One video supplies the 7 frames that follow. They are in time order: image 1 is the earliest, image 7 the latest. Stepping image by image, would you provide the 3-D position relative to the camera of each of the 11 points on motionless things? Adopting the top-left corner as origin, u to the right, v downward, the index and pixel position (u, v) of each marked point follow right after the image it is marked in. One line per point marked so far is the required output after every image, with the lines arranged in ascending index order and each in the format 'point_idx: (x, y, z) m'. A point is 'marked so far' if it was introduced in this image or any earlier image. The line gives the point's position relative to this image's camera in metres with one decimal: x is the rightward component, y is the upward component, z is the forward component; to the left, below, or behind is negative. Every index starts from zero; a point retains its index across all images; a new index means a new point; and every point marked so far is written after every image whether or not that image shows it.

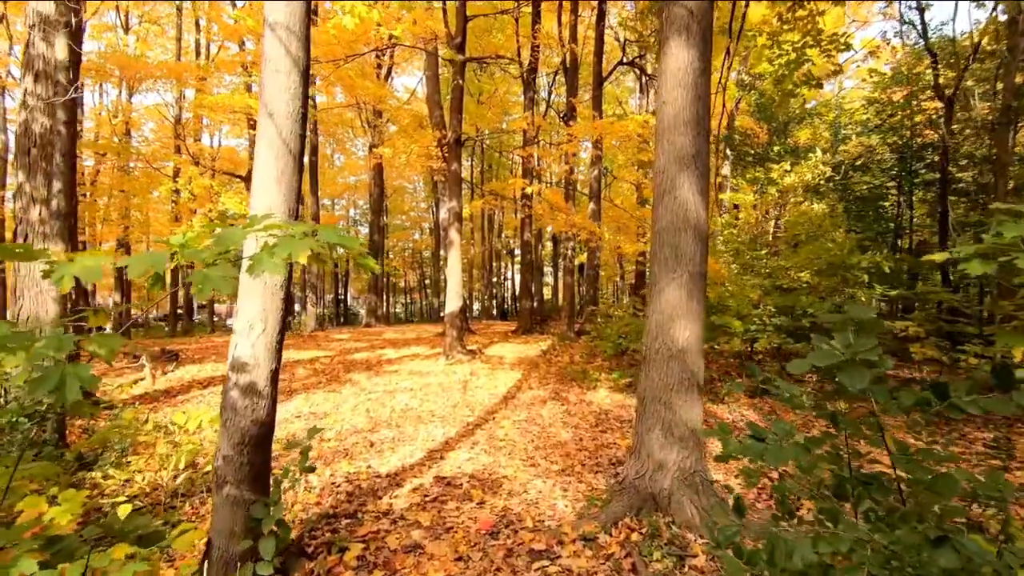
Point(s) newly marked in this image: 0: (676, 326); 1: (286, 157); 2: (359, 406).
0: (+1.1, -0.3, +3.3) m
1: (-1.2, +0.7, +2.6) m
2: (-2.2, -1.7, +7.1) m
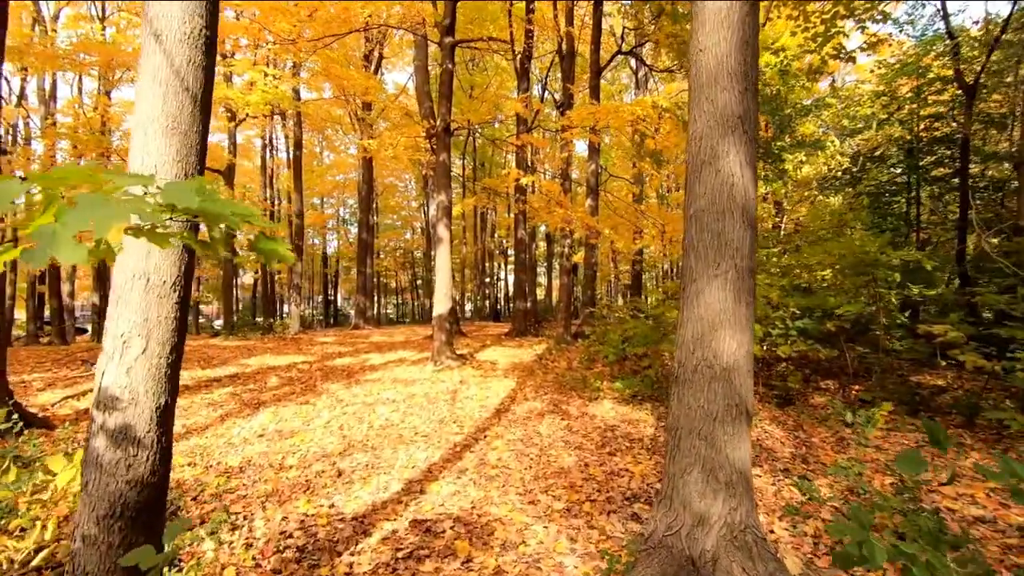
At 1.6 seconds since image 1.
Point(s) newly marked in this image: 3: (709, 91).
0: (+1.1, -0.3, +2.6) m
1: (-1.3, +0.7, +1.8) m
2: (-2.3, -1.7, +6.3) m
3: (+1.1, +1.1, +2.7) m
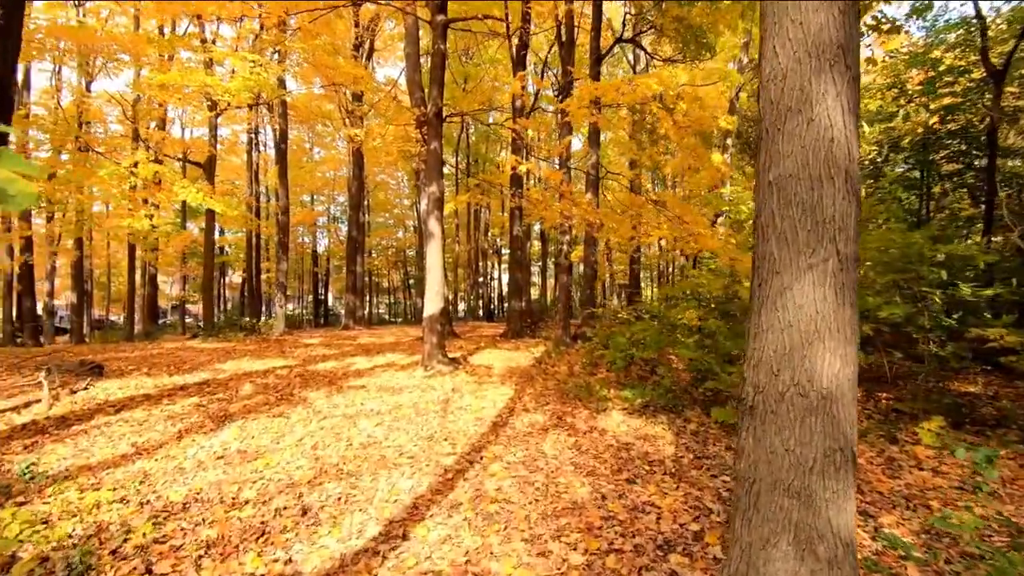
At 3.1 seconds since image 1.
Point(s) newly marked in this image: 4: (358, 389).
0: (+1.1, -0.2, +1.8) m
1: (-1.2, +0.7, +1.1) m
2: (-2.3, -1.7, +5.5) m
3: (+1.1, +1.1, +2.0) m
4: (-2.5, -1.7, +8.0) m
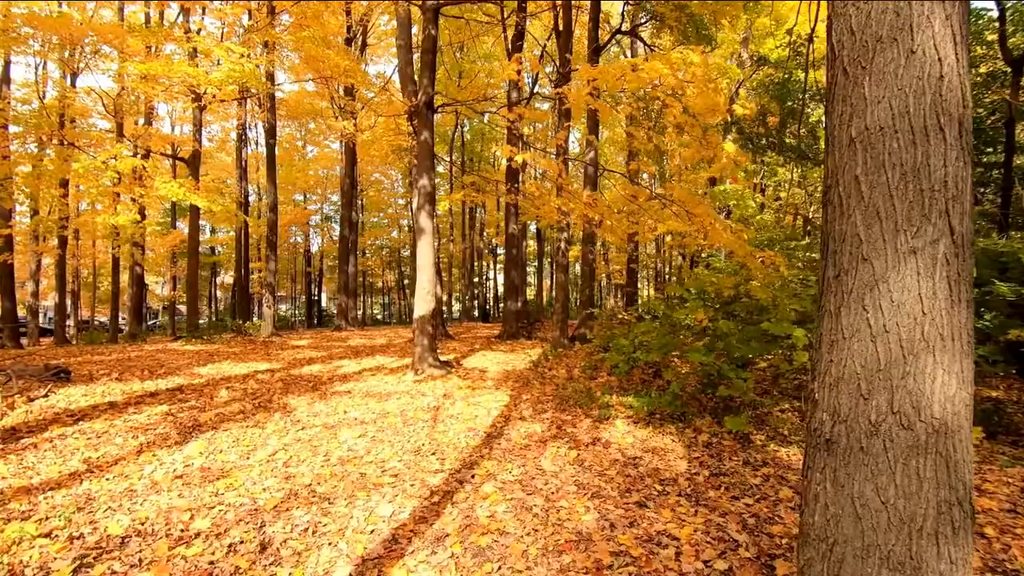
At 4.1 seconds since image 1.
0: (+1.1, -0.2, +1.3) m
1: (-1.2, +0.8, +0.5) m
2: (-2.4, -1.7, +5.0) m
3: (+1.1, +1.1, +1.5) m
4: (-2.6, -1.6, +7.5) m
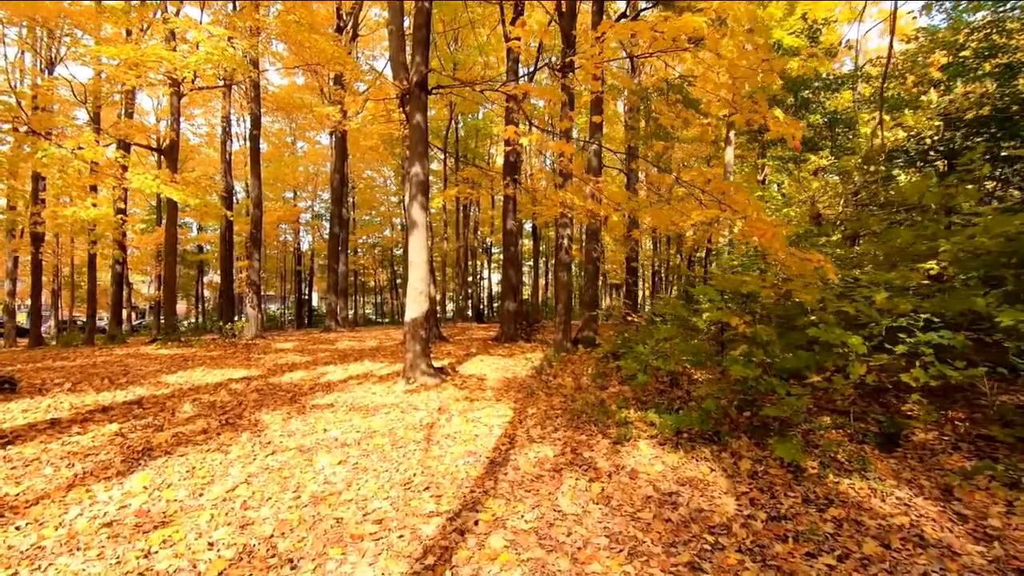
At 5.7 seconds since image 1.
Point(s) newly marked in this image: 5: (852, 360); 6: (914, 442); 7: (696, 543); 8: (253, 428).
0: (+1.3, -0.2, +0.5) m
1: (-1.1, +0.8, -0.3) m
2: (-2.3, -1.7, +4.1) m
3: (+1.2, +1.1, +0.6) m
4: (-2.6, -1.6, +6.6) m
5: (+3.4, -0.7, +4.9) m
6: (+4.0, -1.5, +4.9) m
7: (+1.2, -1.7, +3.2) m
8: (-3.1, -1.7, +5.9) m
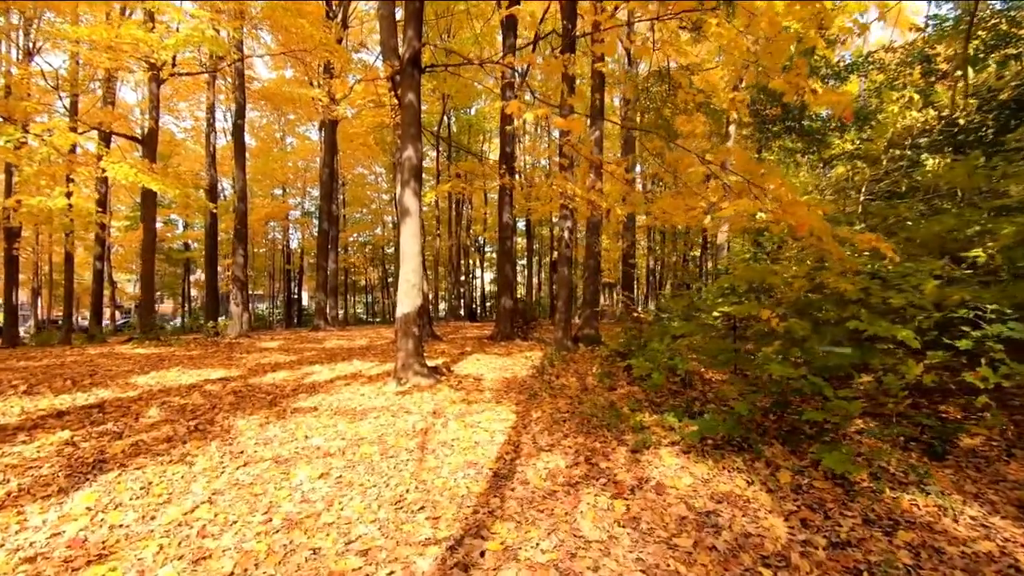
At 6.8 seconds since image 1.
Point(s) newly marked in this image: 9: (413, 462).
0: (+1.4, -0.1, -0.1) m
1: (-0.9, +0.9, -0.9) m
2: (-2.2, -1.6, +3.5) m
3: (+1.4, +1.2, +0.1) m
4: (-2.5, -1.5, +6.0) m
5: (+3.5, -0.6, +4.3) m
6: (+4.1, -1.4, +4.4) m
7: (+1.3, -1.6, +2.6) m
8: (-3.1, -1.6, +5.2) m
9: (-0.9, -1.6, +4.3) m
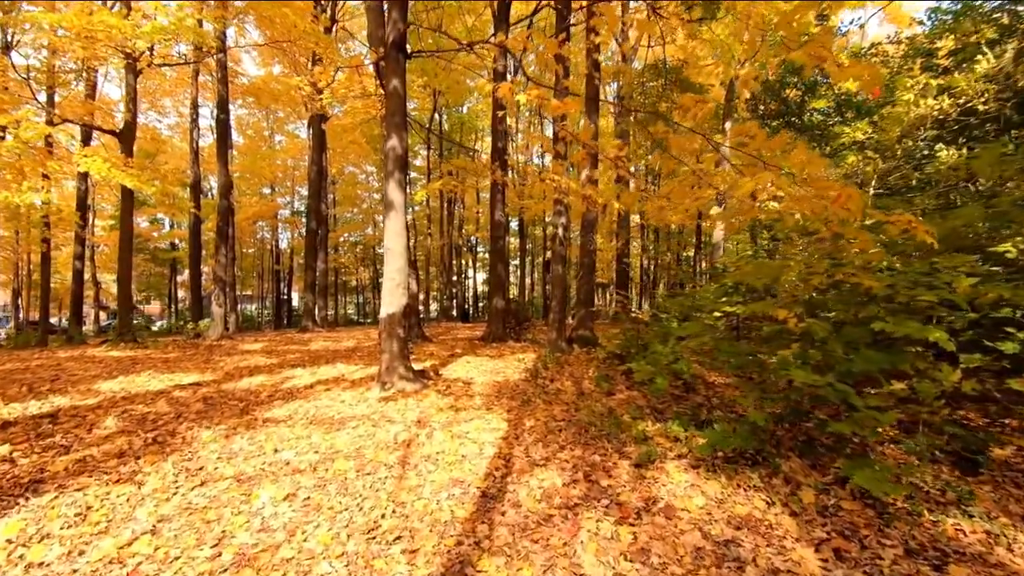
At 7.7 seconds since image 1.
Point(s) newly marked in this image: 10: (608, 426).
0: (+1.4, -0.1, -0.5) m
1: (-0.9, +0.9, -1.4) m
2: (-2.3, -1.6, +3.0) m
3: (+1.4, +1.3, -0.4) m
4: (-2.6, -1.5, +5.5) m
5: (+3.4, -0.6, +3.9) m
6: (+4.0, -1.4, +4.0) m
7: (+1.2, -1.5, +2.2) m
8: (-3.2, -1.5, +4.7) m
9: (-1.0, -1.5, +3.9) m
10: (+1.0, -1.4, +5.0) m
